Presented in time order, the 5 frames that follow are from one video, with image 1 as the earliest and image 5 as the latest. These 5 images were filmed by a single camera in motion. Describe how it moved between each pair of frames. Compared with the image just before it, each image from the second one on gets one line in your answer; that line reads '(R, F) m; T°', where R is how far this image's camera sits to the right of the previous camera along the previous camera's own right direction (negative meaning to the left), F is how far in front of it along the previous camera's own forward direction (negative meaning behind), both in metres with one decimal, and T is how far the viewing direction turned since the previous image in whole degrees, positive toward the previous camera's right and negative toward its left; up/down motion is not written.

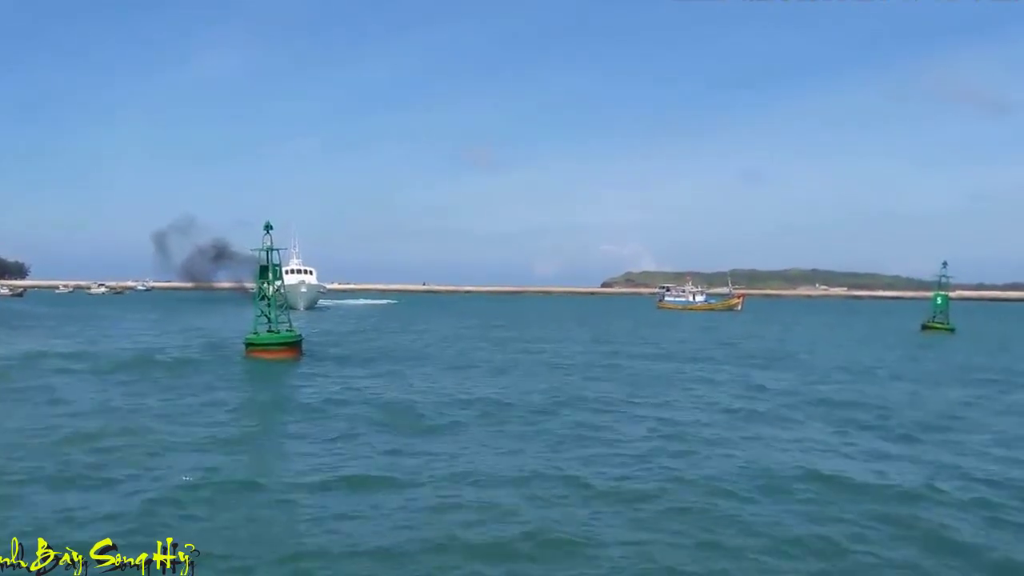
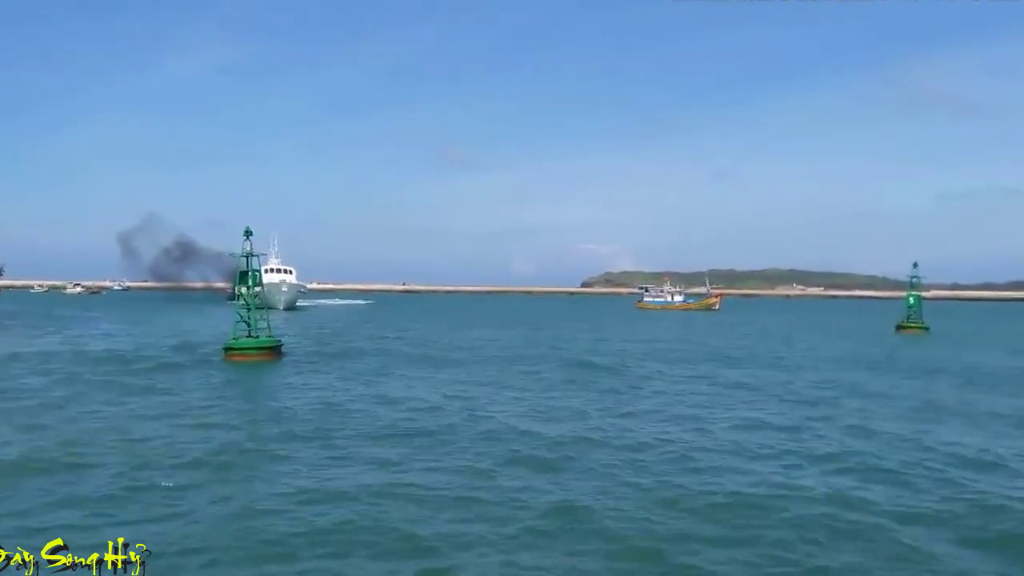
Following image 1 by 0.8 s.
(0.0, -0.7) m; +1°
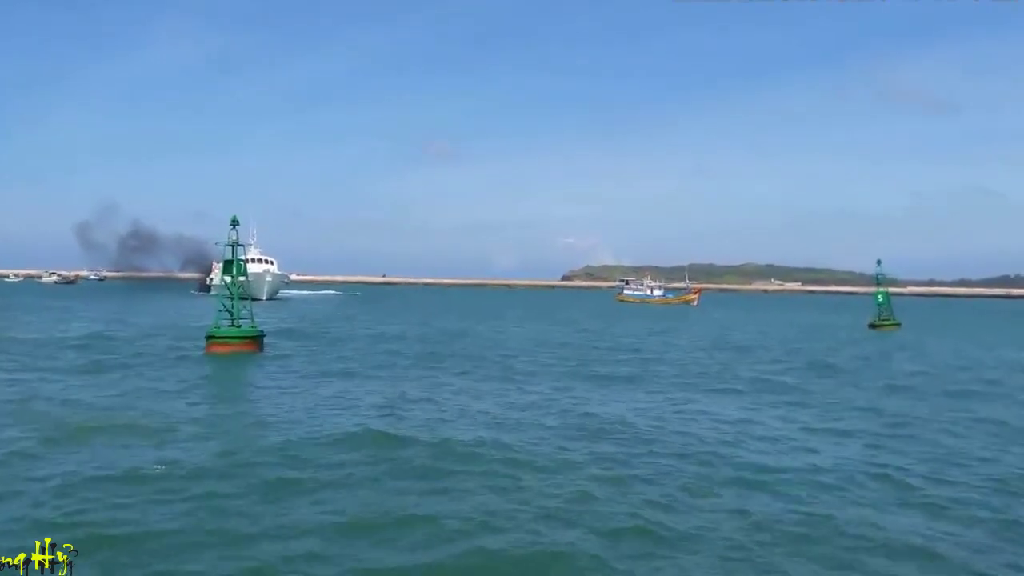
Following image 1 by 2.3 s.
(-0.5, -2.7) m; +1°
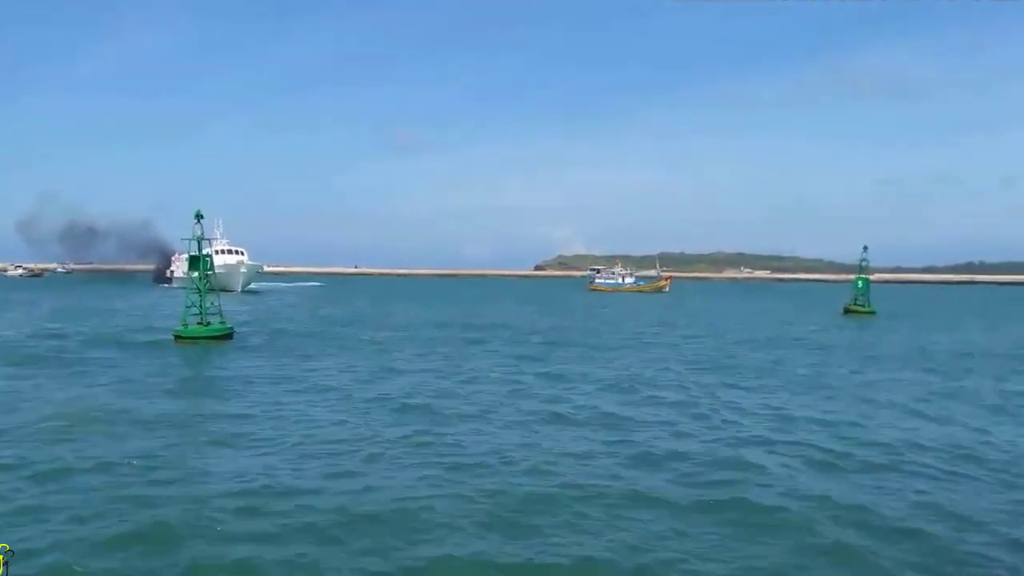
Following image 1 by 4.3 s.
(-0.6, +0.6) m; +2°
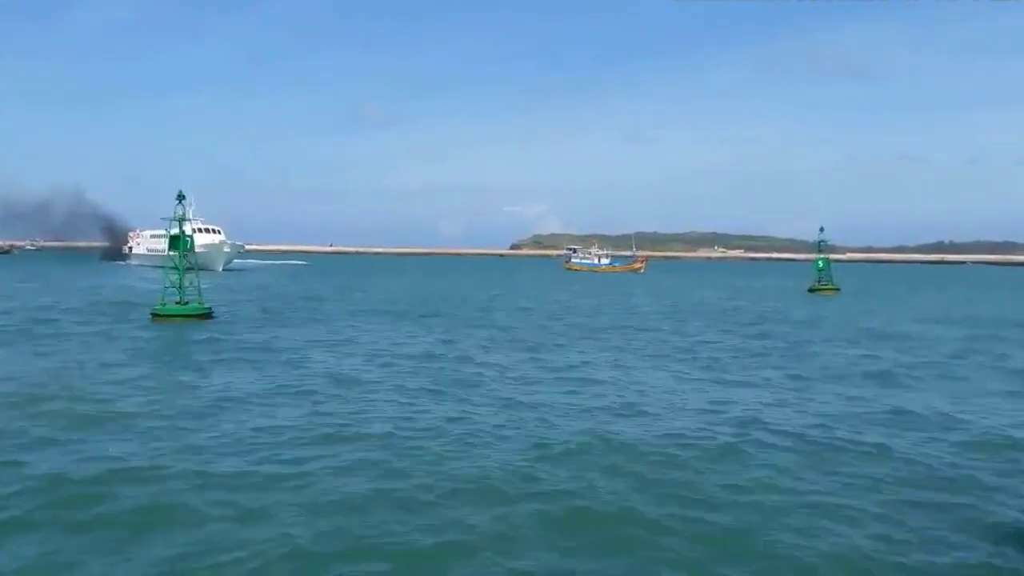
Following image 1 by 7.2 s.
(-2.2, -0.4) m; +2°
